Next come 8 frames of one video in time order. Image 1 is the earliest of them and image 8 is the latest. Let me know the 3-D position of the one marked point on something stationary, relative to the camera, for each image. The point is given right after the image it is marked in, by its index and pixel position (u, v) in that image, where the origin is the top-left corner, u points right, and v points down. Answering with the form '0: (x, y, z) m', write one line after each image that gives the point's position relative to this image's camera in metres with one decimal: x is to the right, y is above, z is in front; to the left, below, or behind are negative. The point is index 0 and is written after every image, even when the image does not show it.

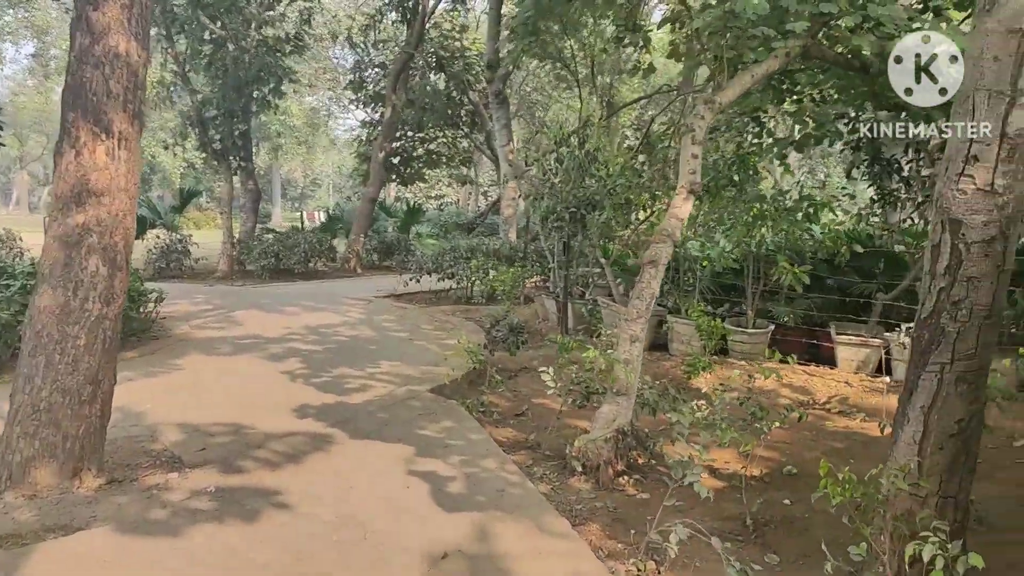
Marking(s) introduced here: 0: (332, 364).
0: (-1.2, -0.5, +5.8) m
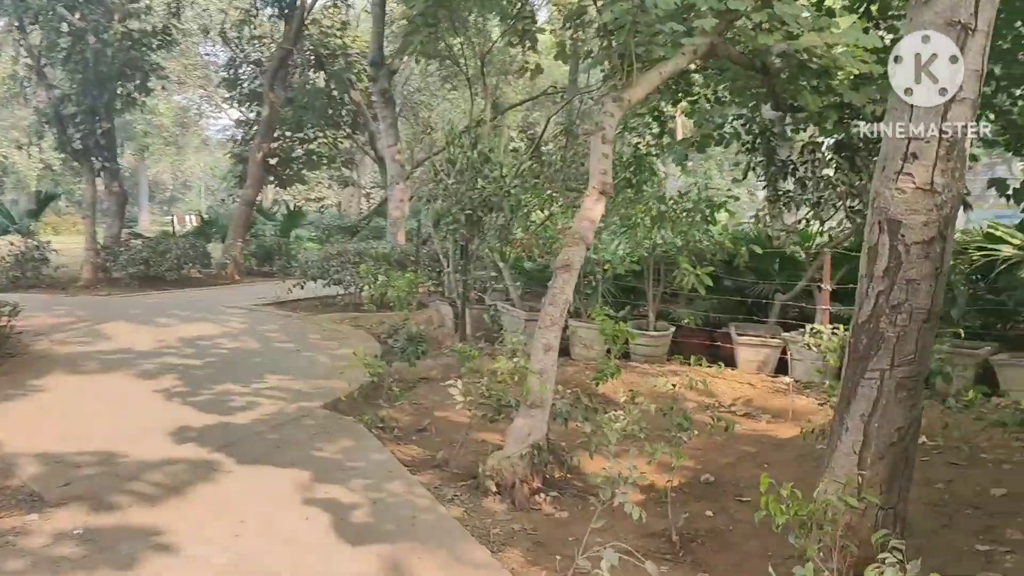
0: (-1.8, -0.6, +5.3) m
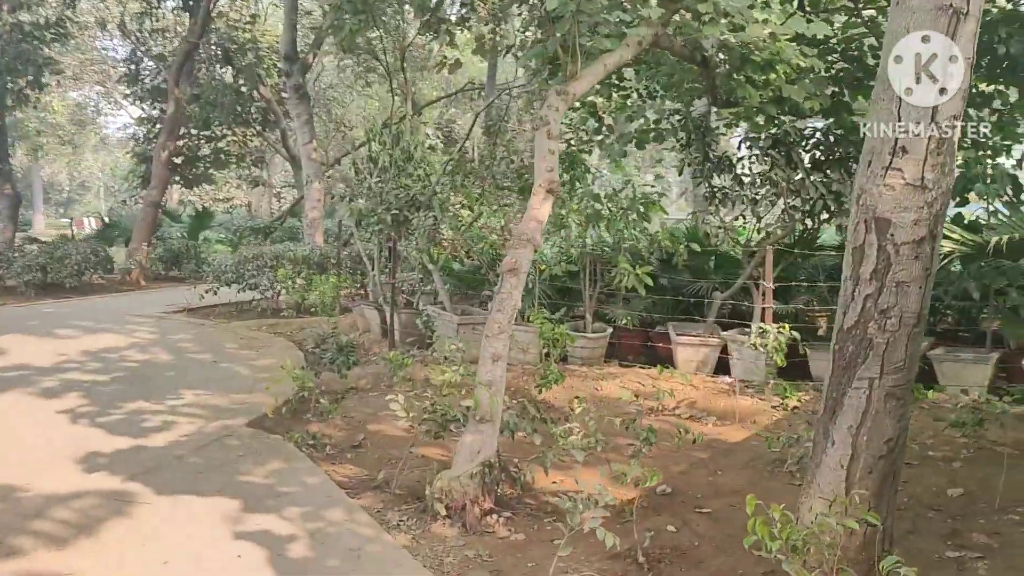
0: (-2.1, -0.6, +4.9) m
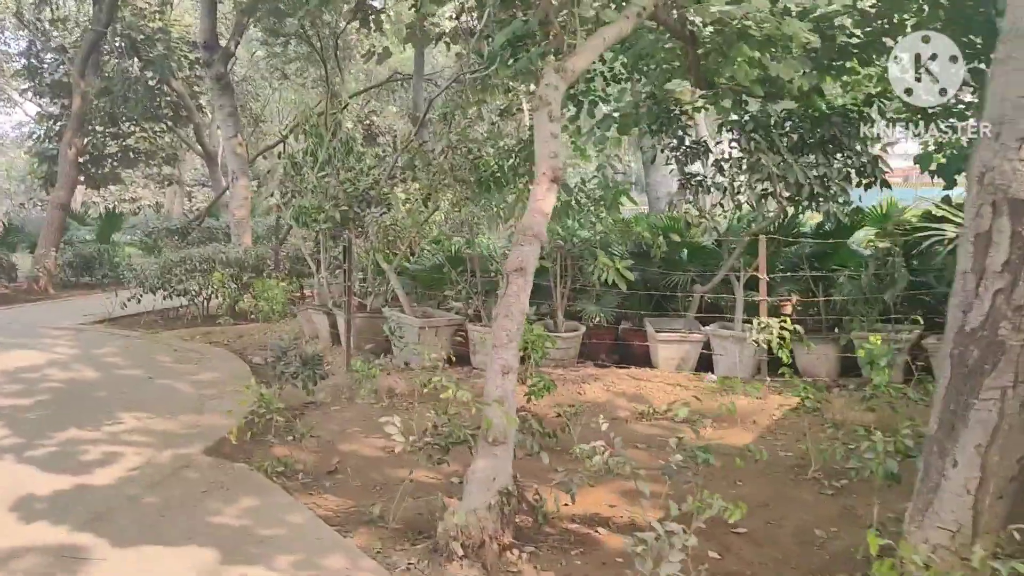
0: (-2.2, -0.7, +4.3) m
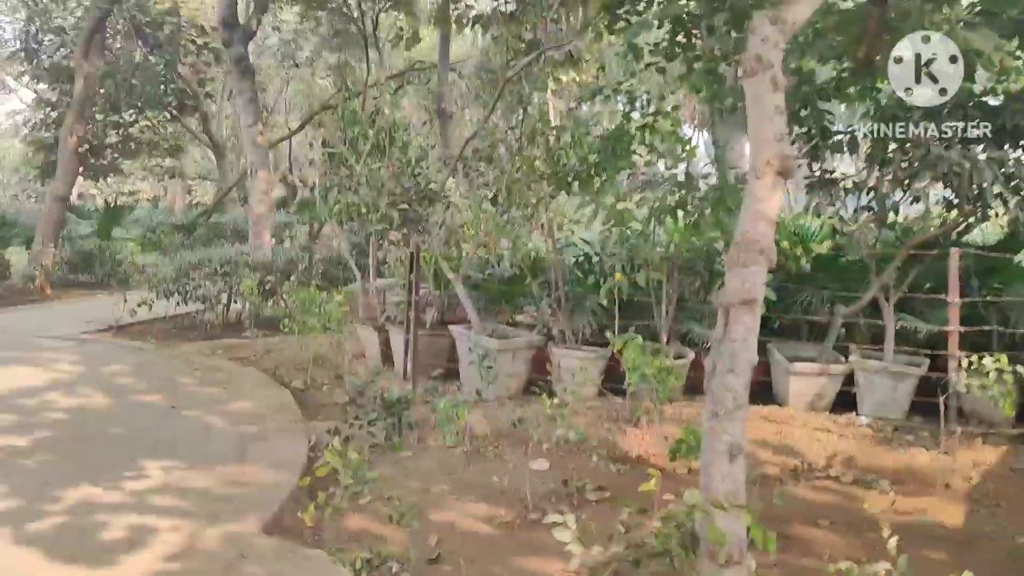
0: (-1.7, -0.7, +3.4) m
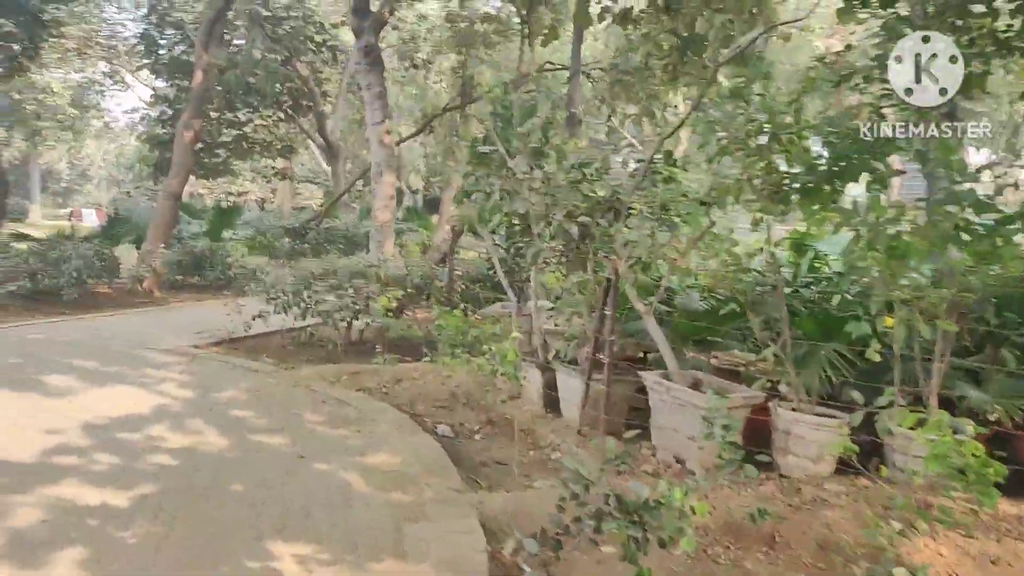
0: (-1.0, -0.8, +2.5) m
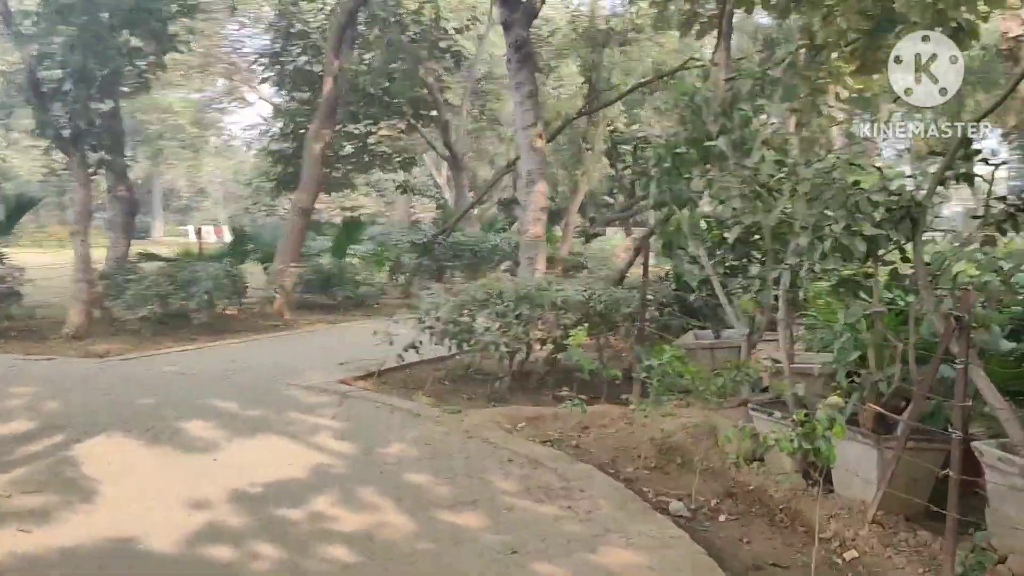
0: (-0.2, -0.9, +1.6) m
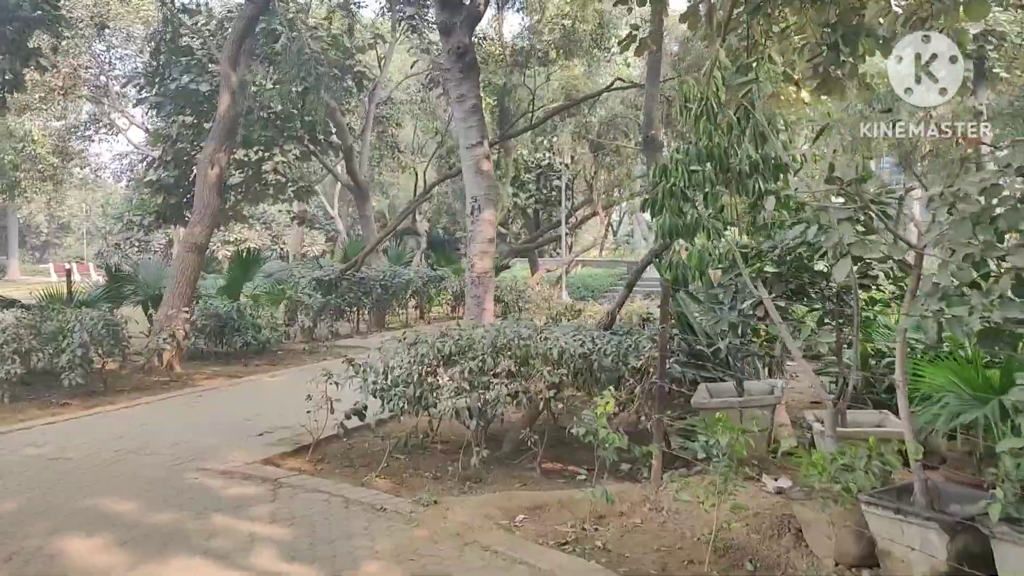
0: (+0.2, -1.0, +0.6) m
